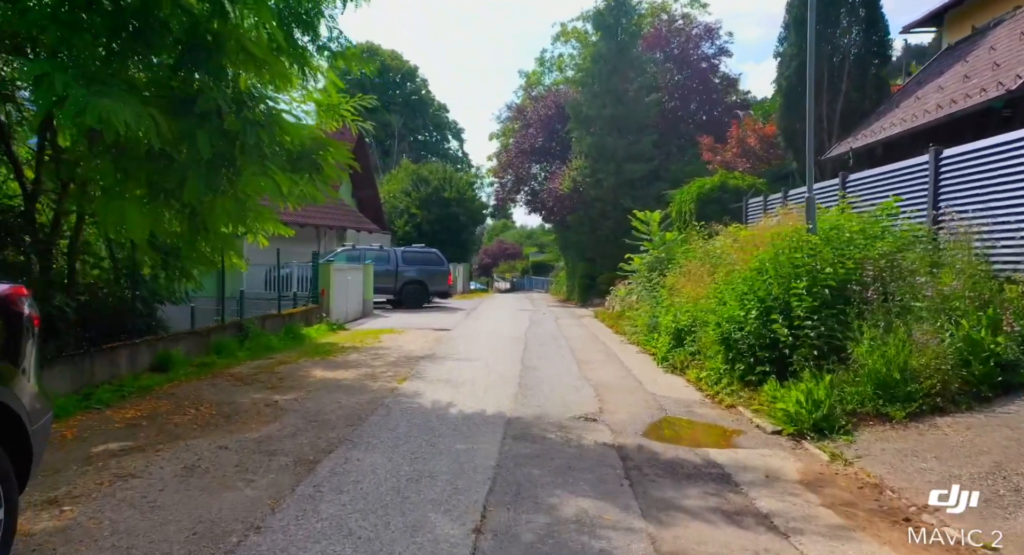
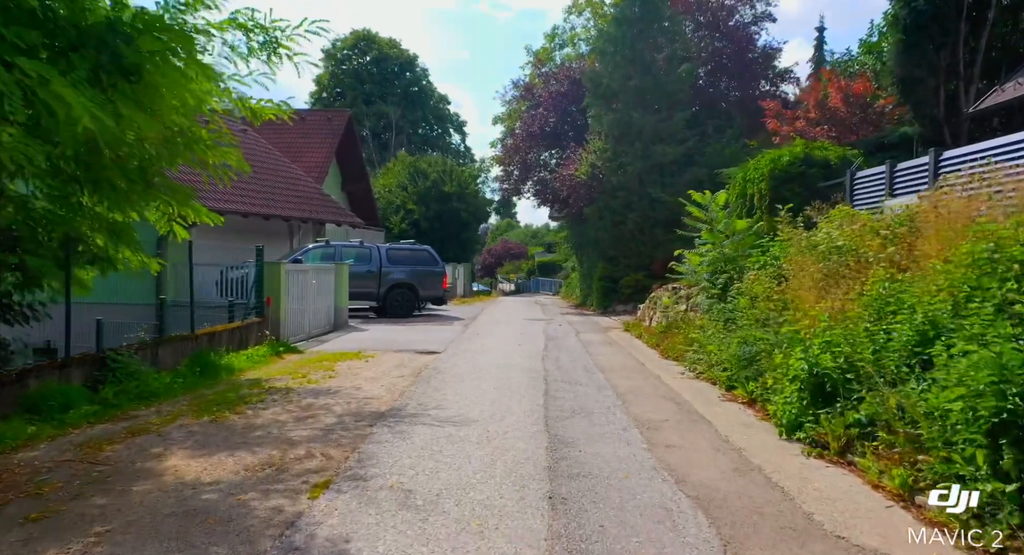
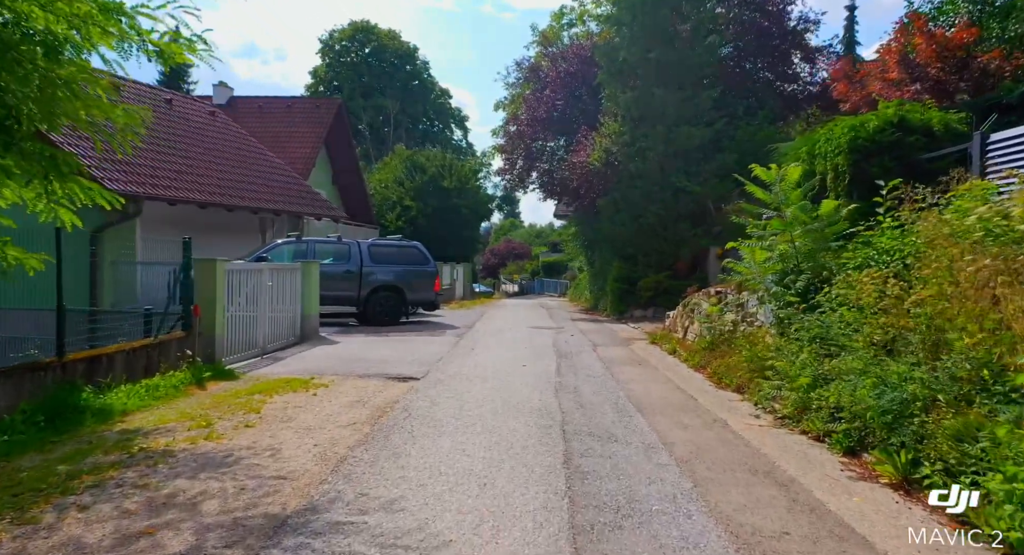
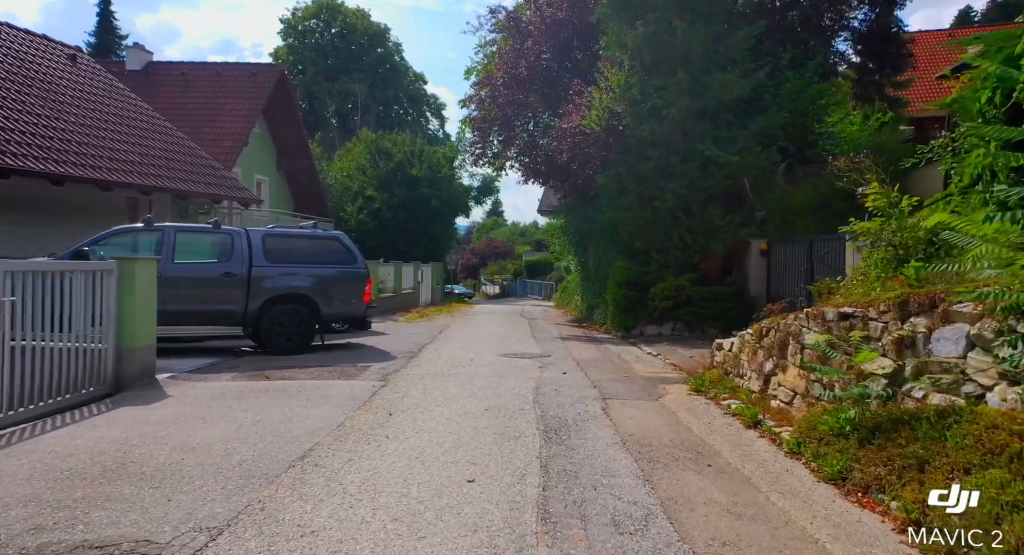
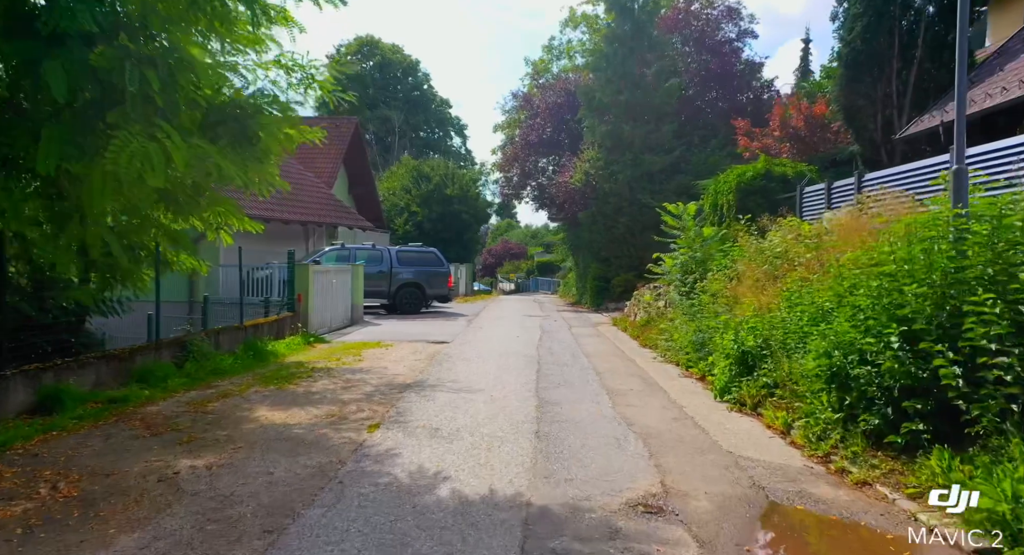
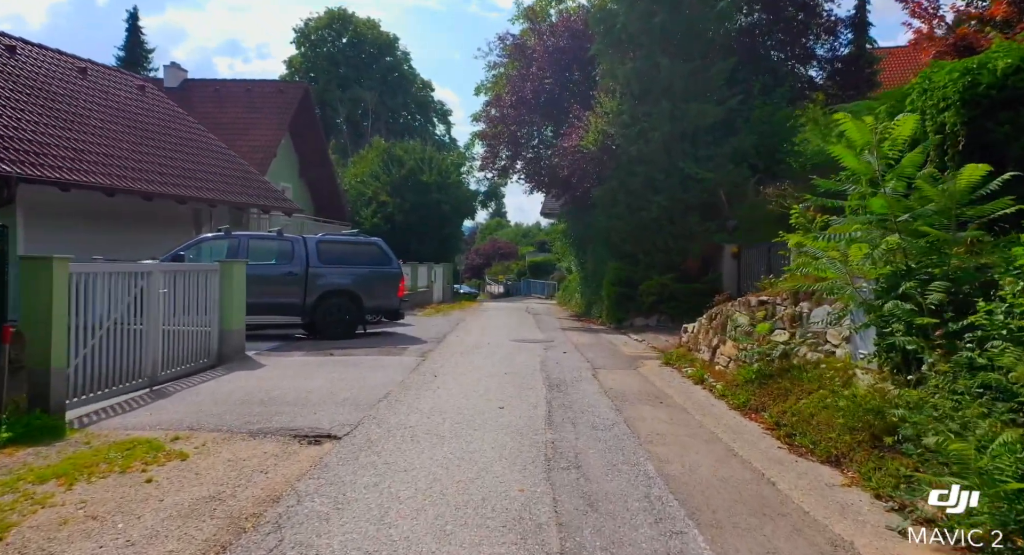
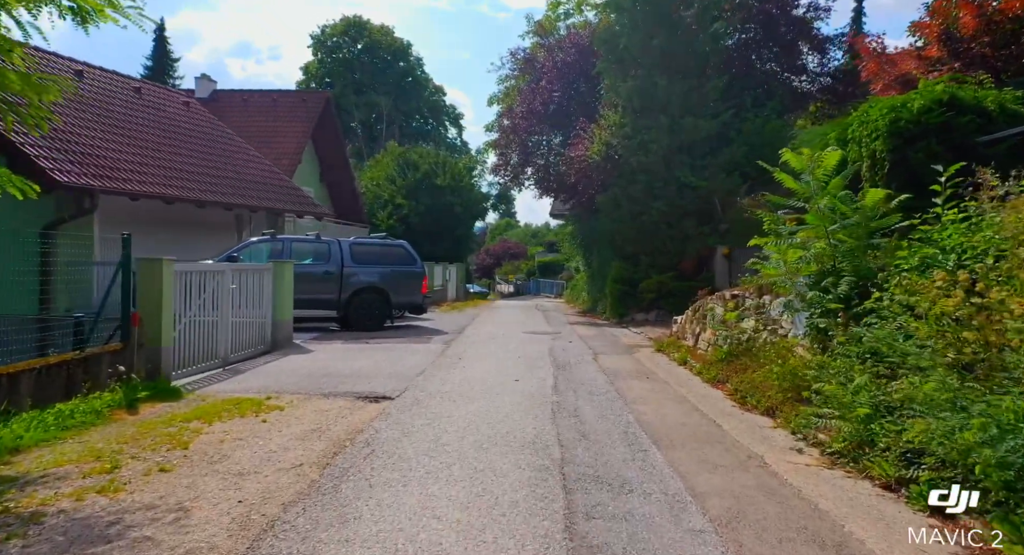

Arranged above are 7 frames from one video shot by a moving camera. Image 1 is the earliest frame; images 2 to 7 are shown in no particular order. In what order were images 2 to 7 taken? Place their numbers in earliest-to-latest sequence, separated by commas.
5, 2, 3, 7, 6, 4
